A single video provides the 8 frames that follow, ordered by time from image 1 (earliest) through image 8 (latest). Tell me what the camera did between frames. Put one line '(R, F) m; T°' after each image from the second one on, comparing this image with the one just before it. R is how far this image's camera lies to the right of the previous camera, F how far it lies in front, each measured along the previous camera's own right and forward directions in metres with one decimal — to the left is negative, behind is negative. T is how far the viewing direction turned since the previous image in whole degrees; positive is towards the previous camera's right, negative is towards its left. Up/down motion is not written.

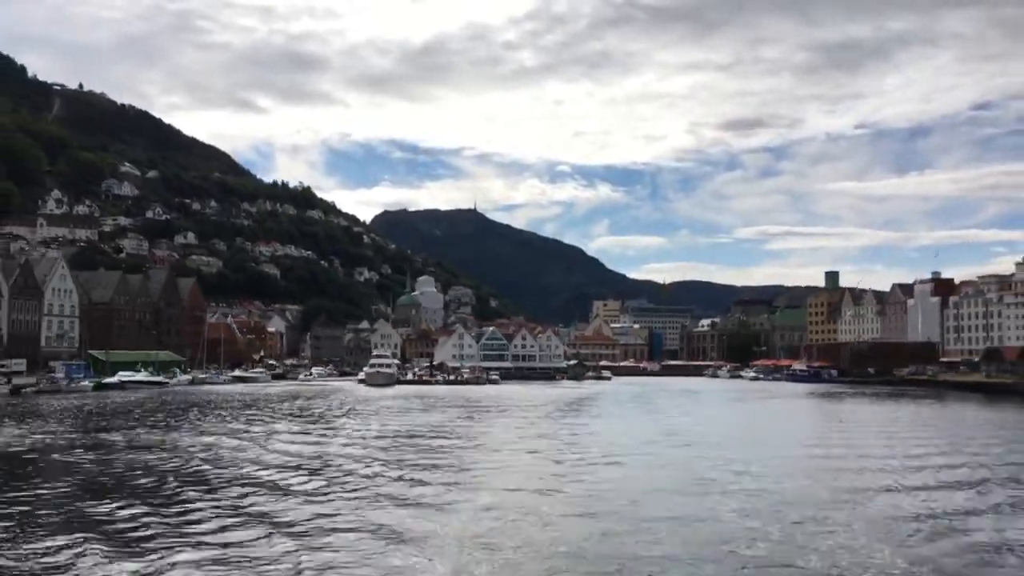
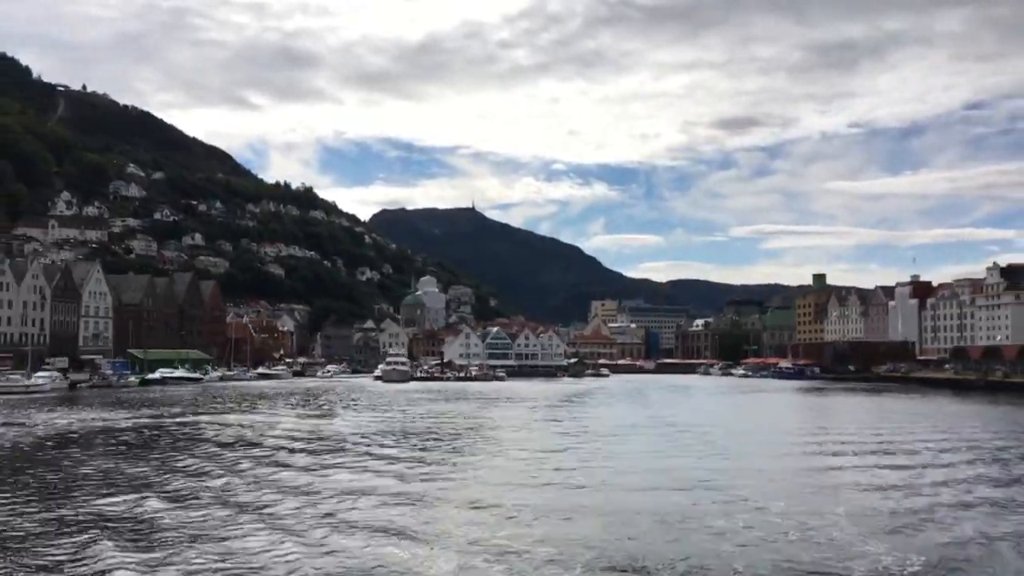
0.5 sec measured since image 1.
(-0.7, -4.3) m; 0°
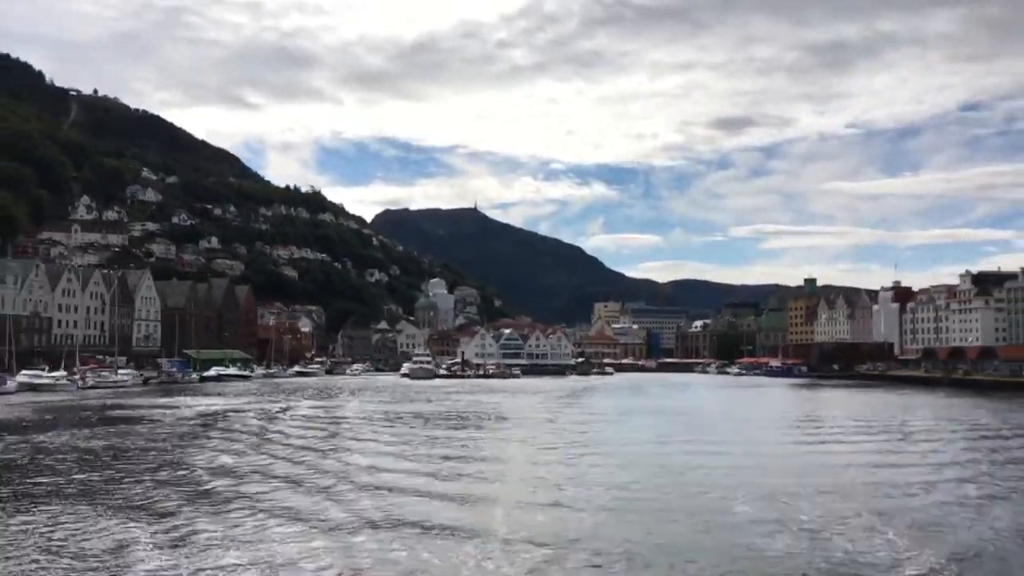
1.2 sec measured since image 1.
(-1.2, -6.1) m; 0°
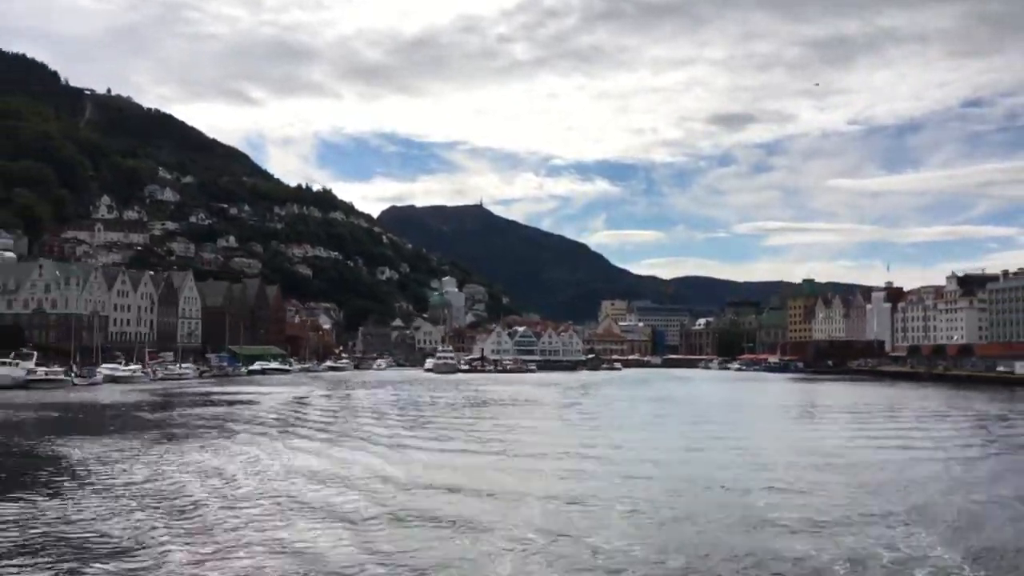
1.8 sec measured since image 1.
(-1.2, -5.1) m; 0°
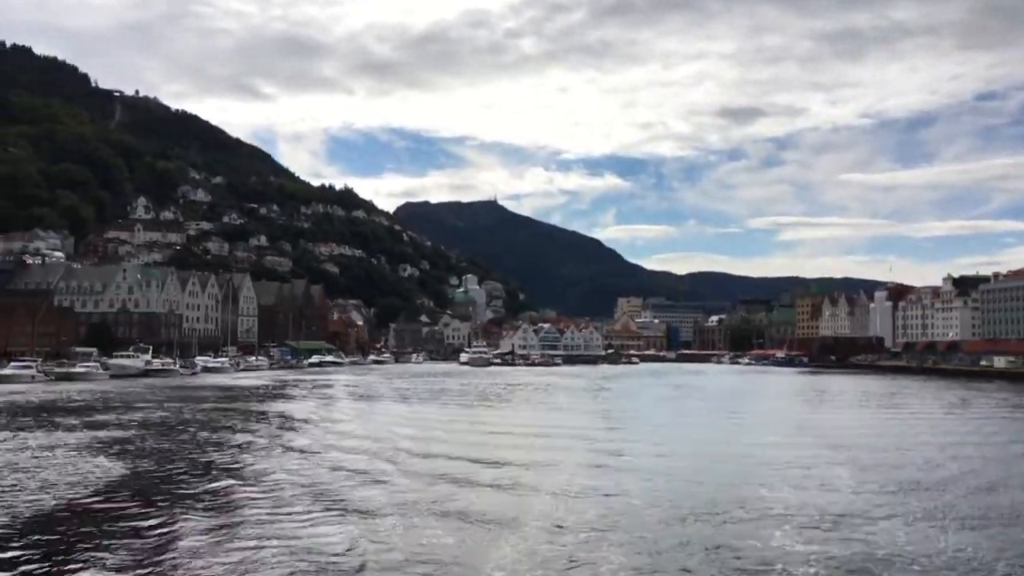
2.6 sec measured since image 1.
(-1.6, -6.8) m; -1°
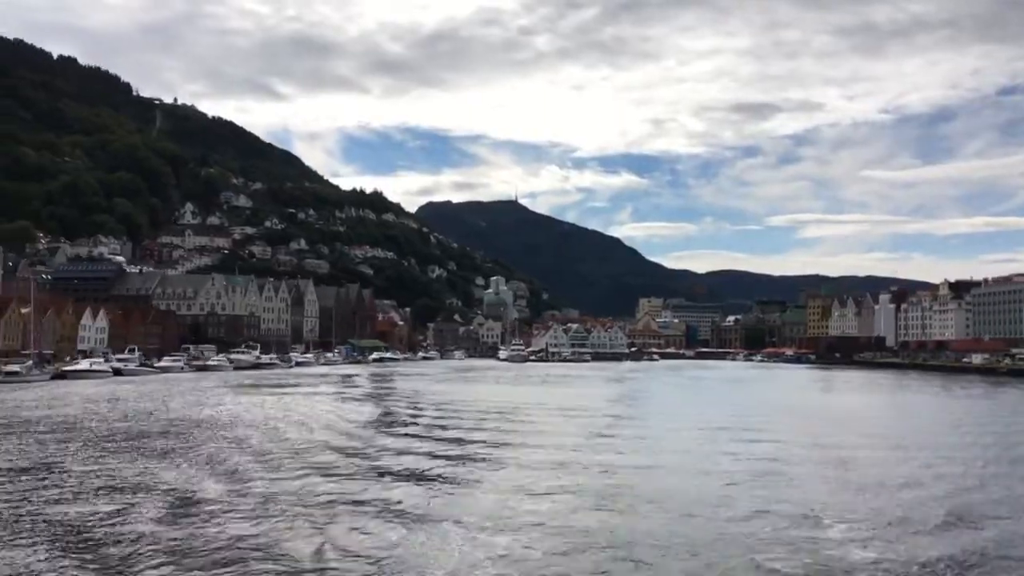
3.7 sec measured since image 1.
(-1.8, -9.2) m; -1°
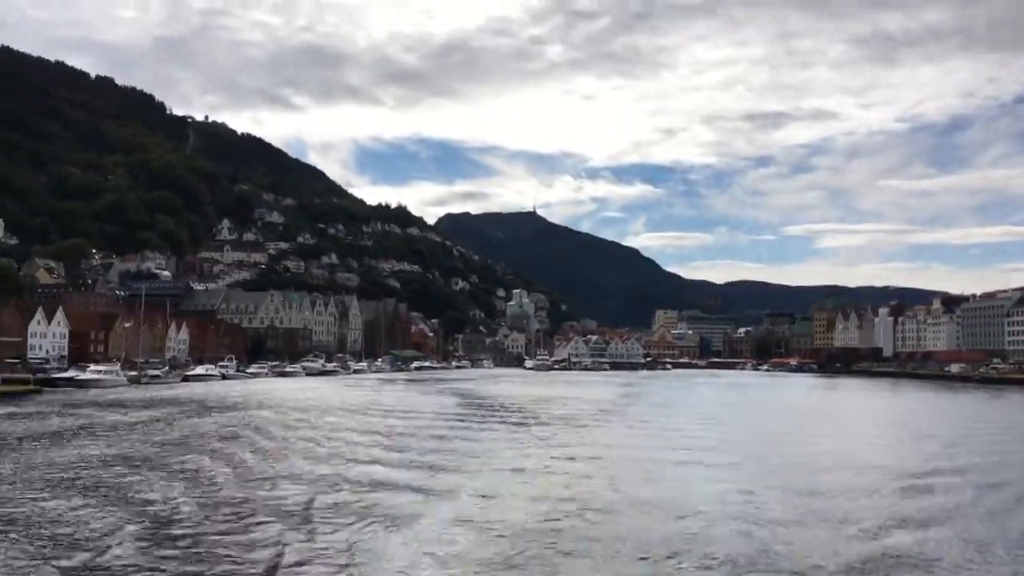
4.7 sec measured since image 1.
(-1.1, -8.5) m; -1°
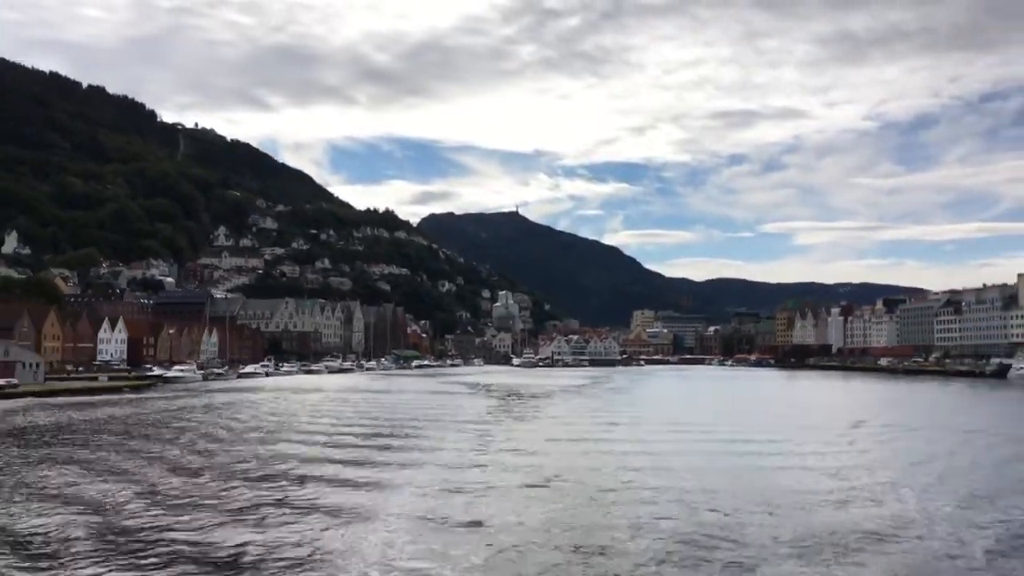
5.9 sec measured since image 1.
(-0.7, -10.7) m; +1°
